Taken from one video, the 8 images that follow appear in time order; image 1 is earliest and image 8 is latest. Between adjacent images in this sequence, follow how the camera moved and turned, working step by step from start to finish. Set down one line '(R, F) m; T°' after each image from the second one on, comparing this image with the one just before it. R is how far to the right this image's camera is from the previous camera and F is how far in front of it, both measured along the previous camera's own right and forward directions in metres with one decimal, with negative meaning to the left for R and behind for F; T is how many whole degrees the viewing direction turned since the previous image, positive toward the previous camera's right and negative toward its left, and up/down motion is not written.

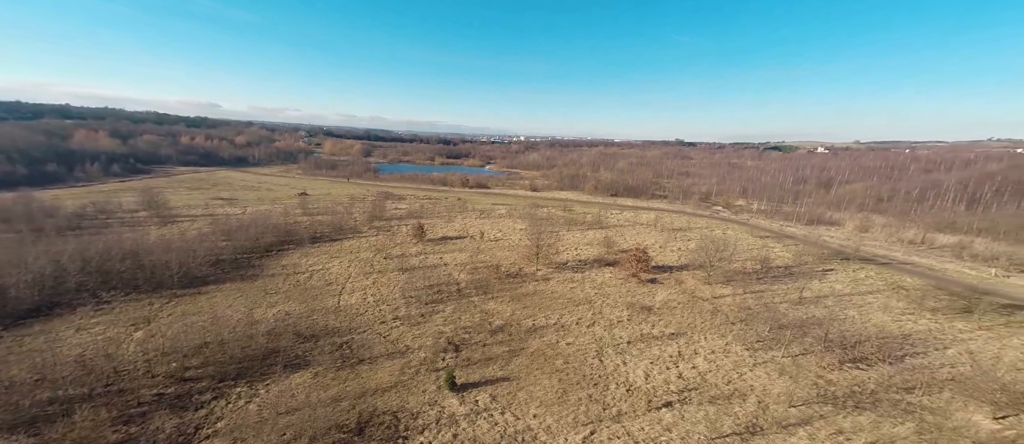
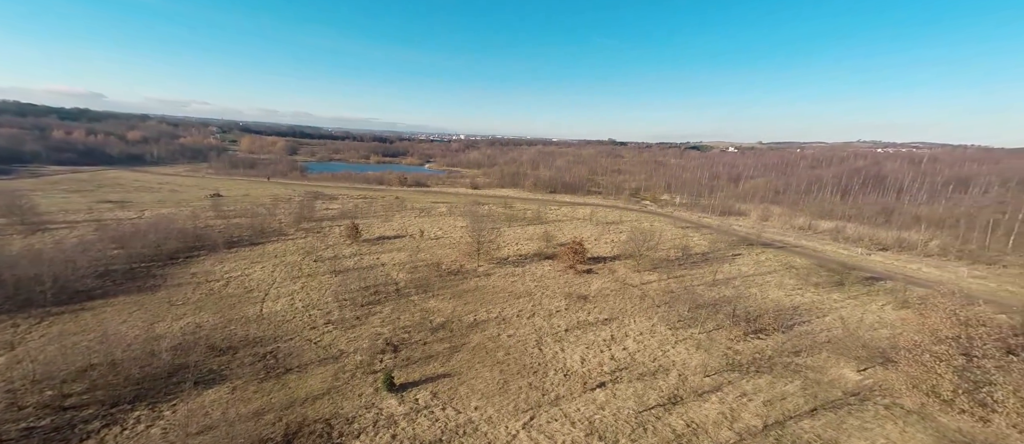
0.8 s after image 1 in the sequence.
(+0.2, -0.4) m; +9°
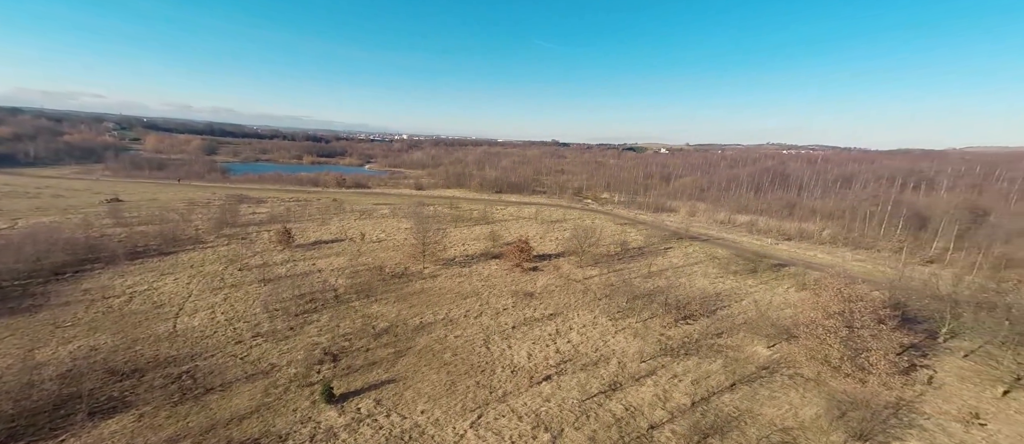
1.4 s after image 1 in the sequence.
(+0.2, -0.4) m; +8°
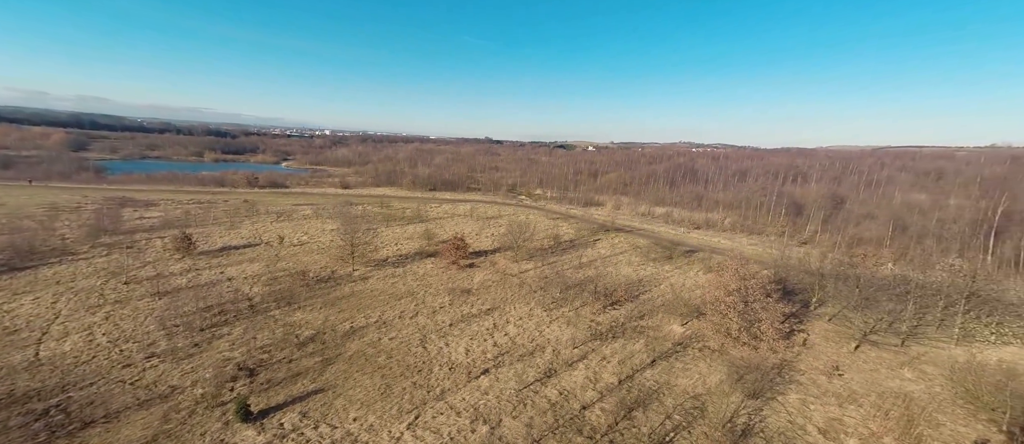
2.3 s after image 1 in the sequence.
(+0.1, -0.4) m; +9°
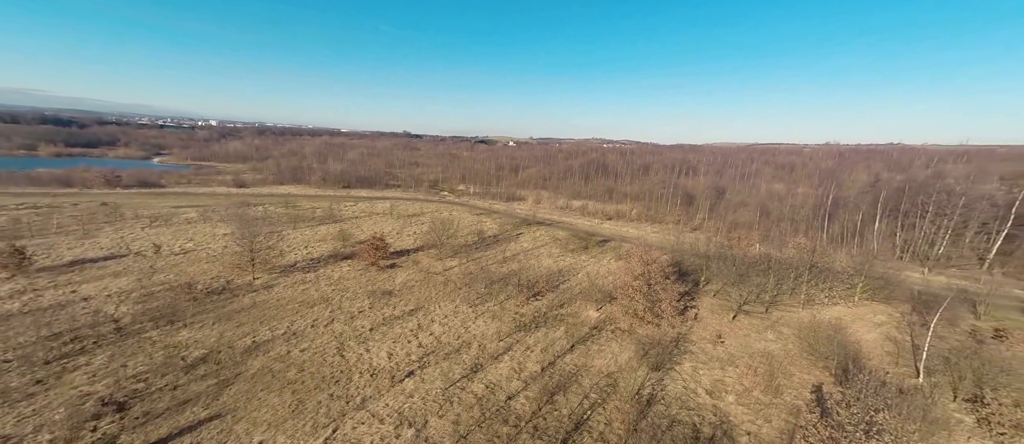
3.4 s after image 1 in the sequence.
(+0.3, -0.3) m; +11°
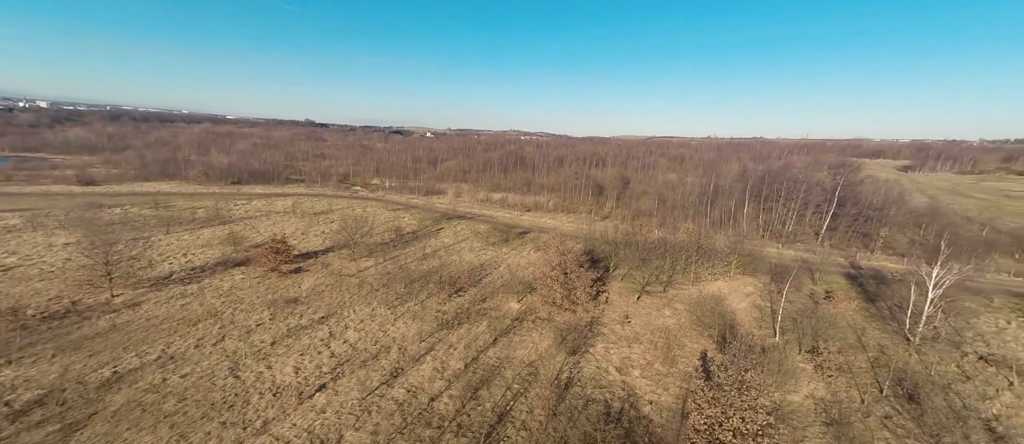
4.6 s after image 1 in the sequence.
(+0.3, +0.3) m; +11°
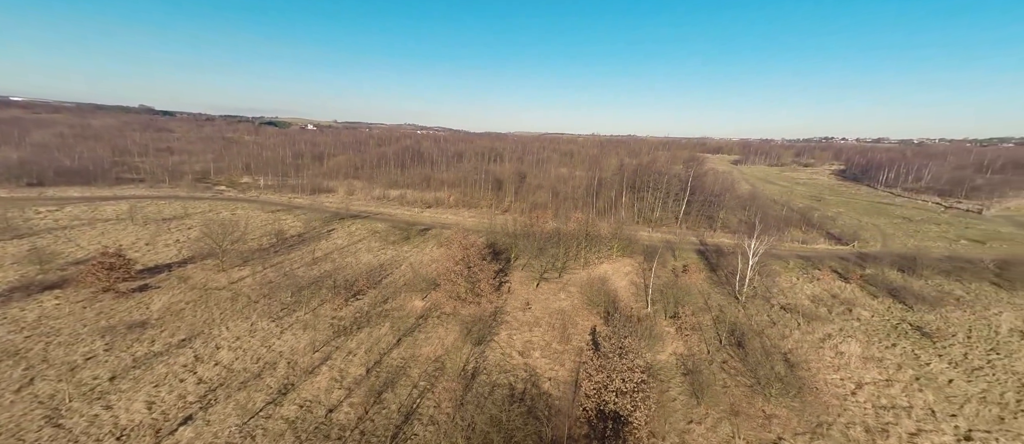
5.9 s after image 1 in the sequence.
(+0.2, -1.1) m; +14°
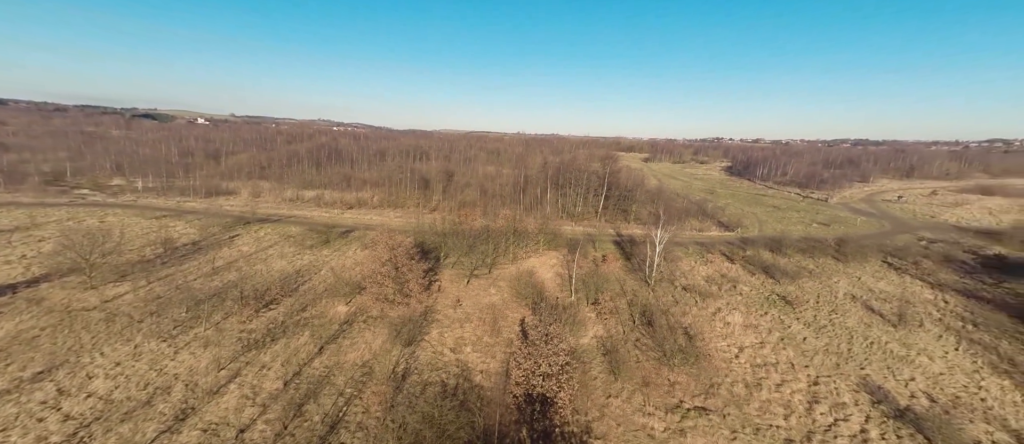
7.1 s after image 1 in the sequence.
(+0.2, -0.8) m; +10°
